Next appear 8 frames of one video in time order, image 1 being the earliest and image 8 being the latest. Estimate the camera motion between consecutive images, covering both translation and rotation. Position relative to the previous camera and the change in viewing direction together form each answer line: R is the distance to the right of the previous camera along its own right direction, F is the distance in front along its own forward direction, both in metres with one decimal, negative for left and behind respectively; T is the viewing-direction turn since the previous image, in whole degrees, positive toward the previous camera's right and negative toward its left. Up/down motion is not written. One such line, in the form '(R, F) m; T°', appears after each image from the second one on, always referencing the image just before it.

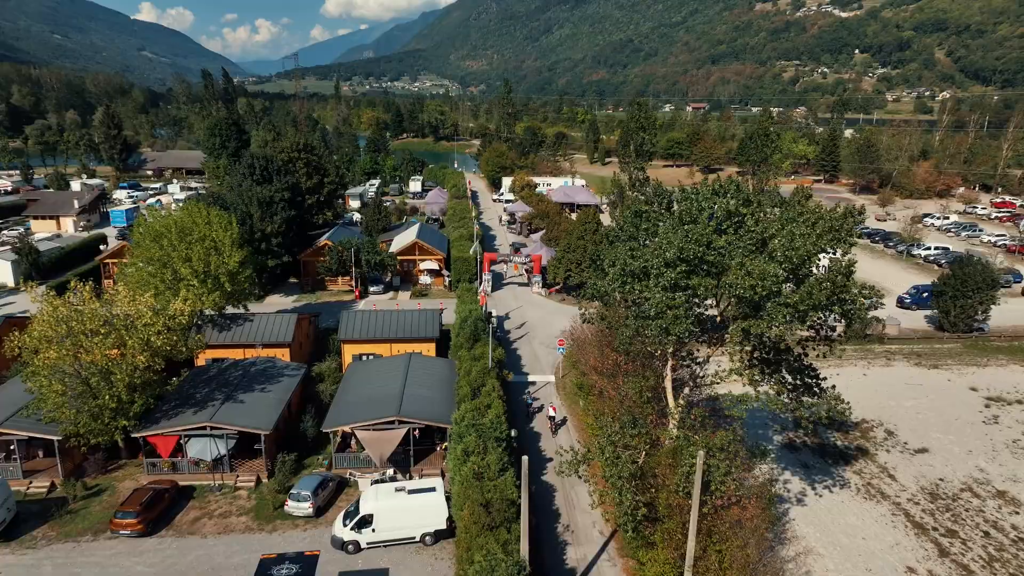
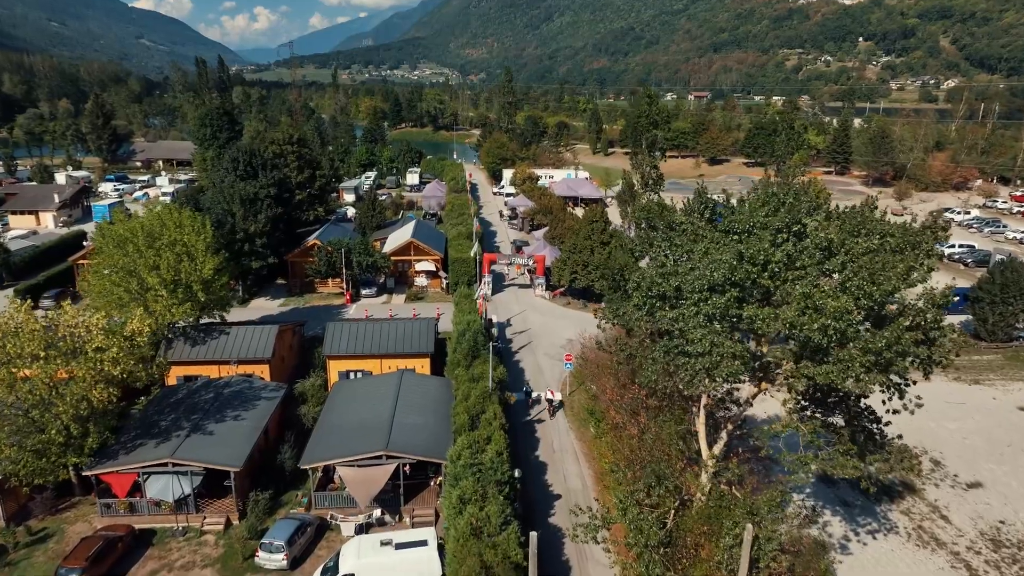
(-0.1, +2.8) m; 0°
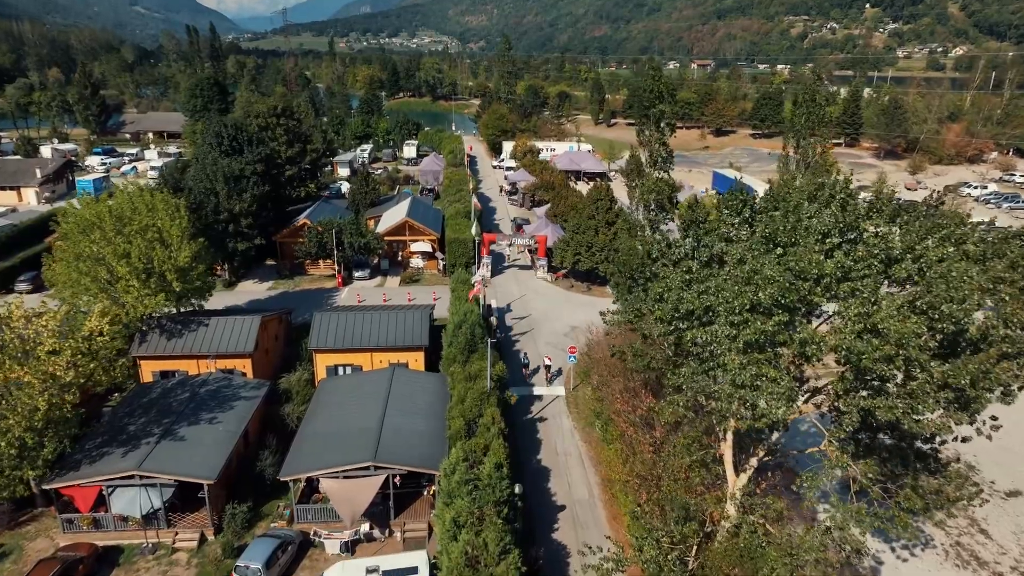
(0.0, +2.0) m; 0°
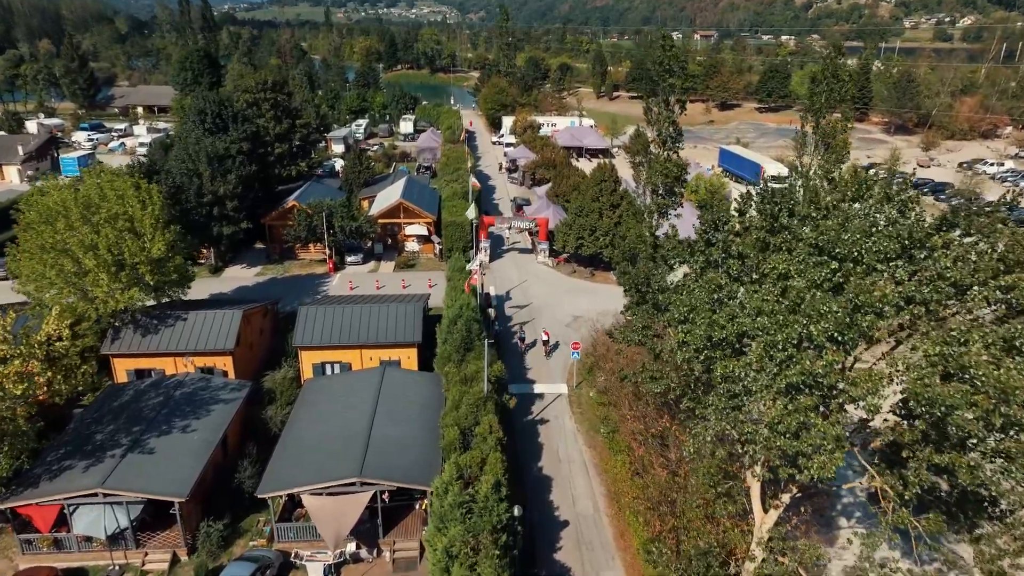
(0.0, +1.7) m; 0°
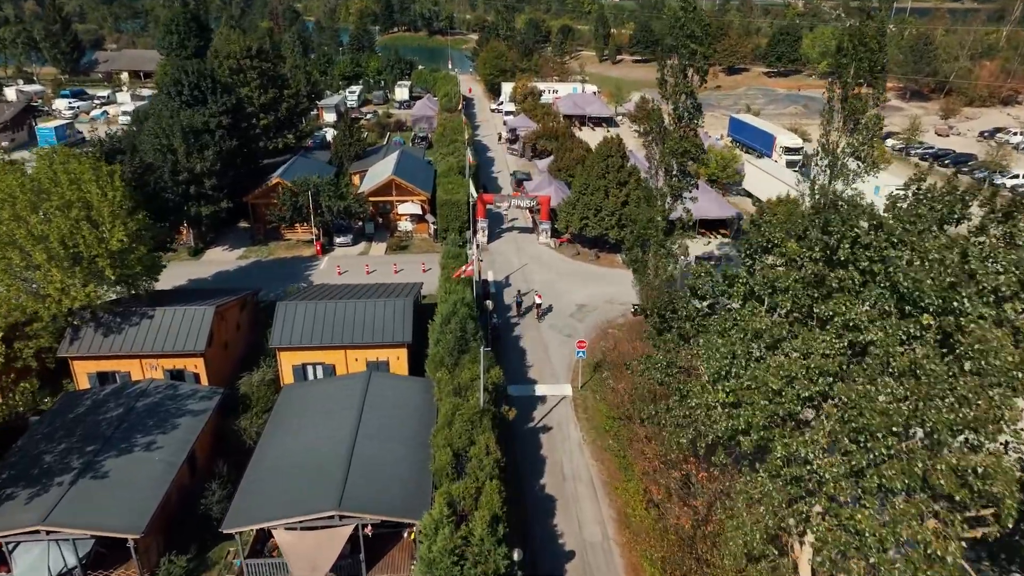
(0.0, +2.2) m; 0°
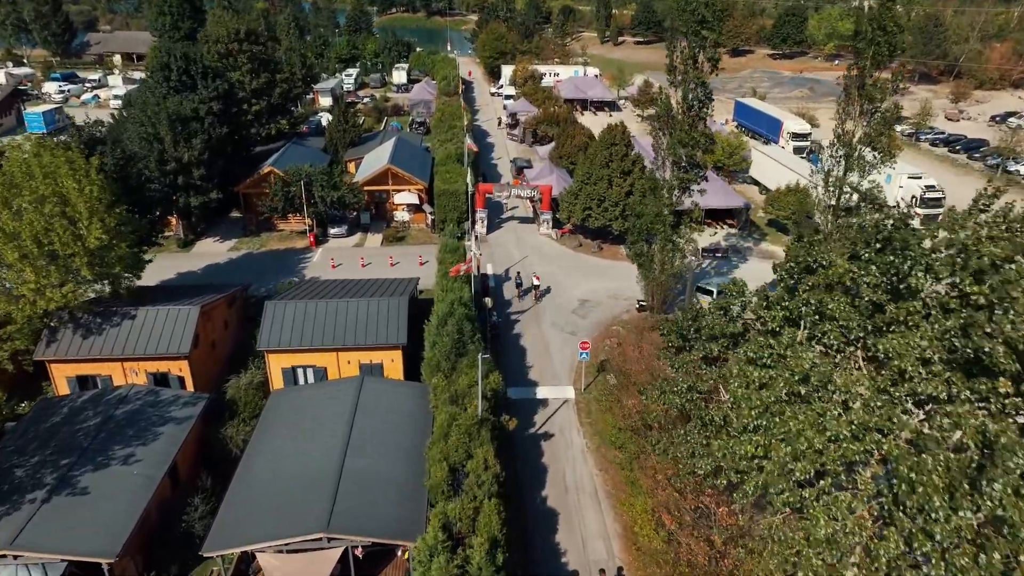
(0.0, +1.1) m; 0°
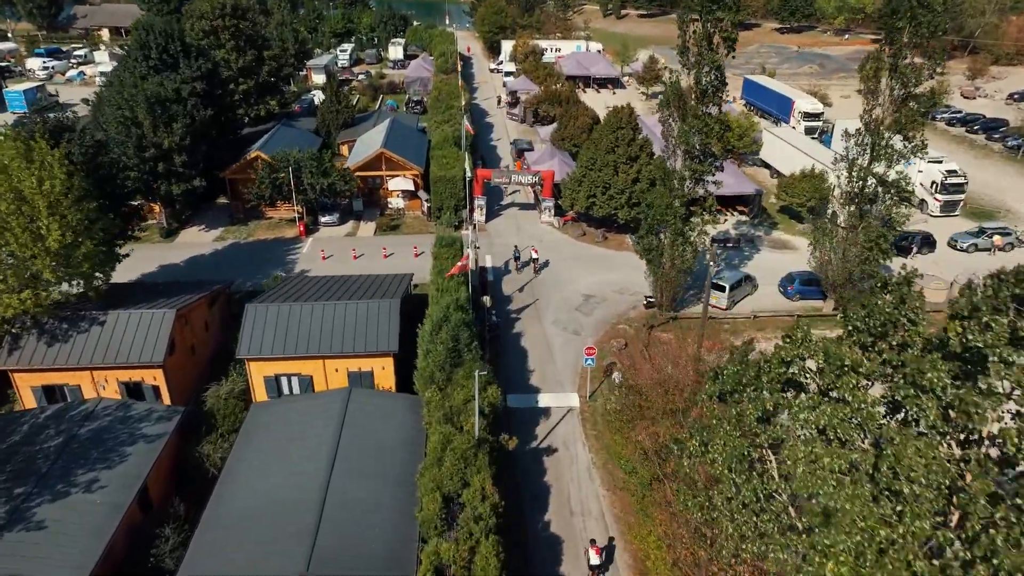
(0.0, +1.5) m; 0°
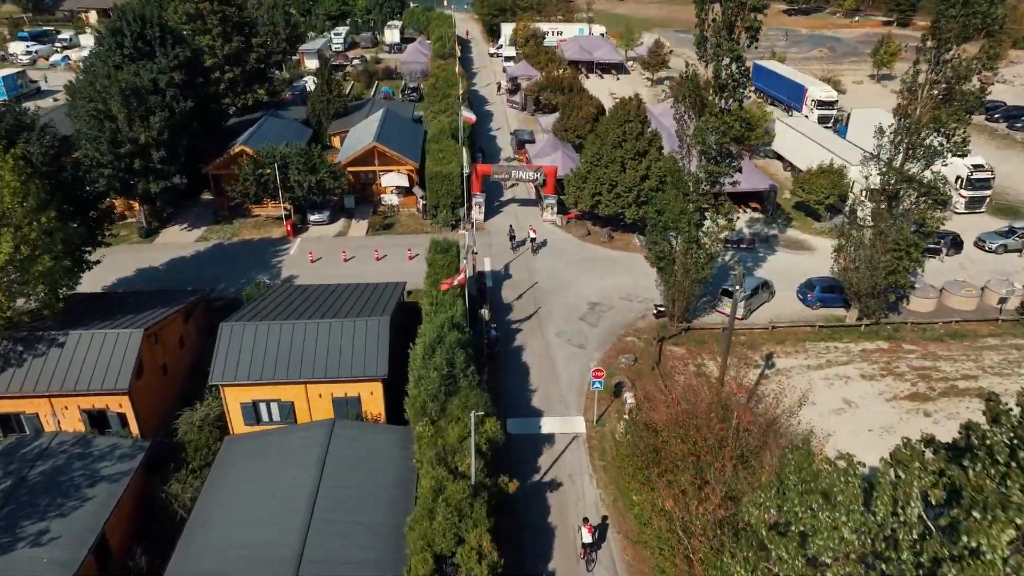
(0.0, +1.7) m; 0°
